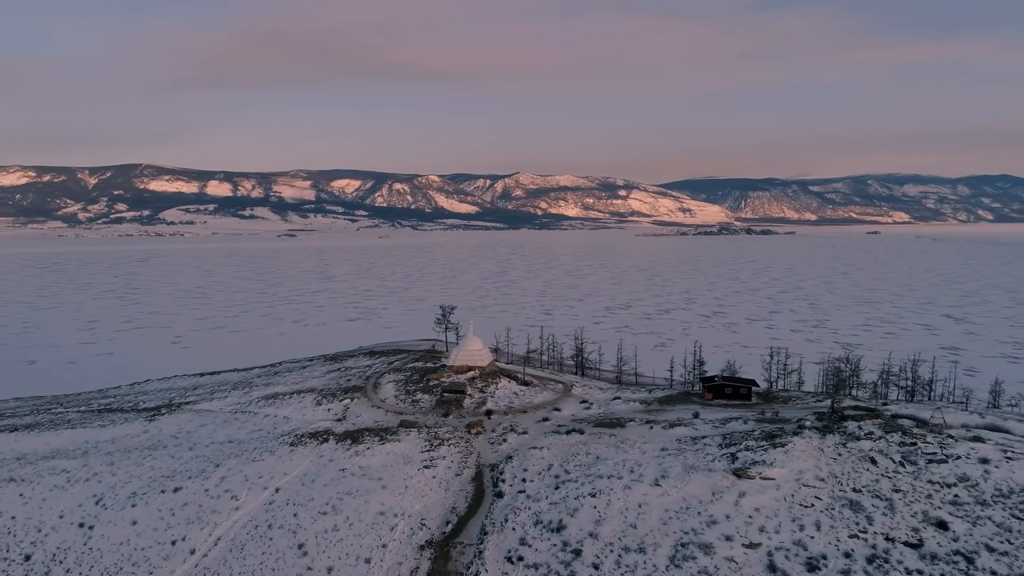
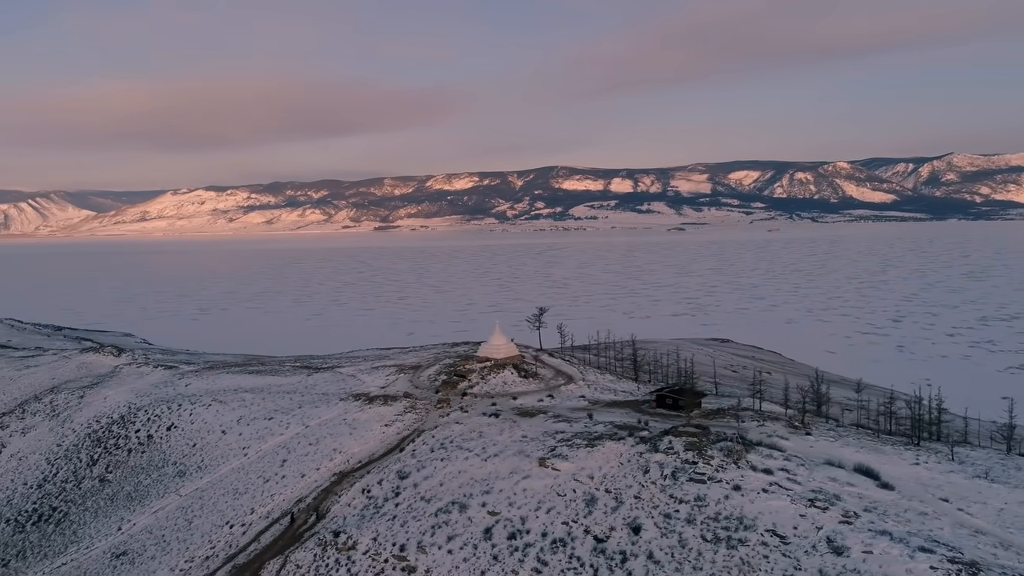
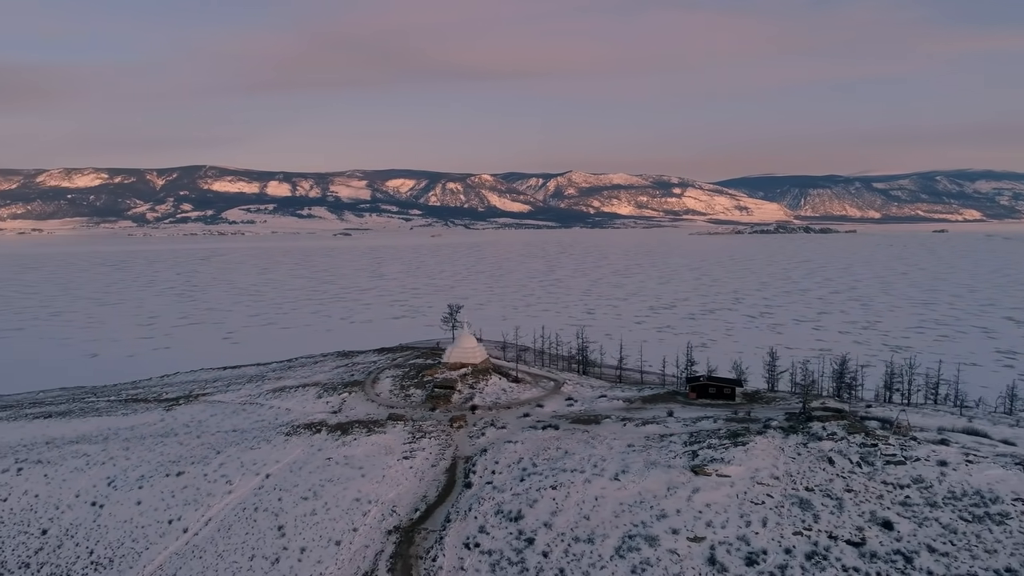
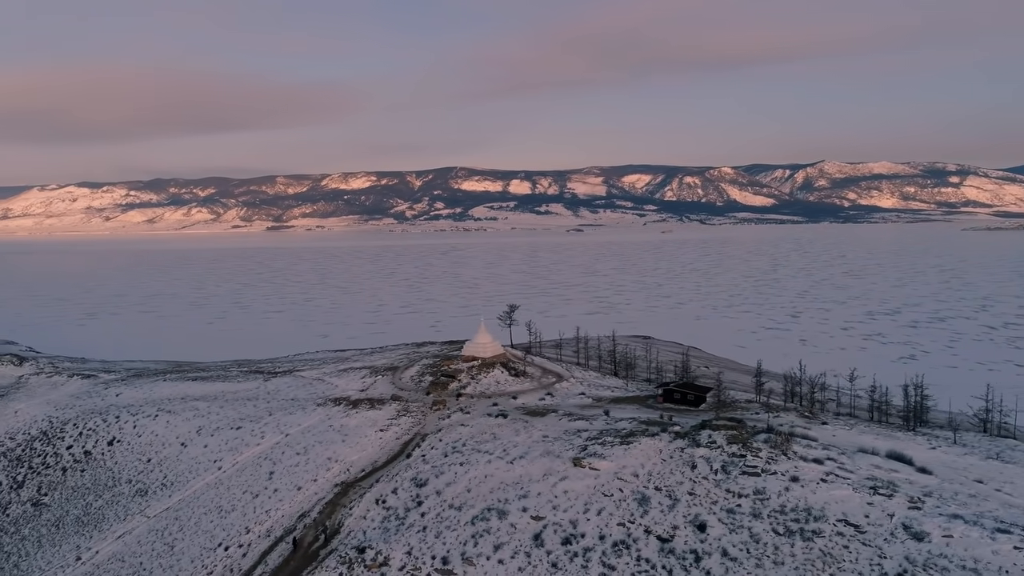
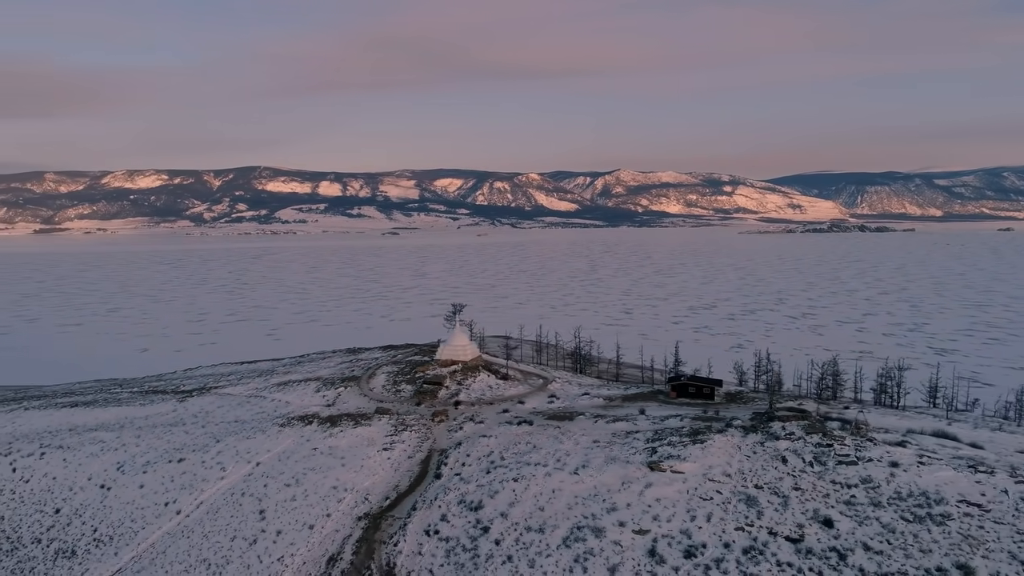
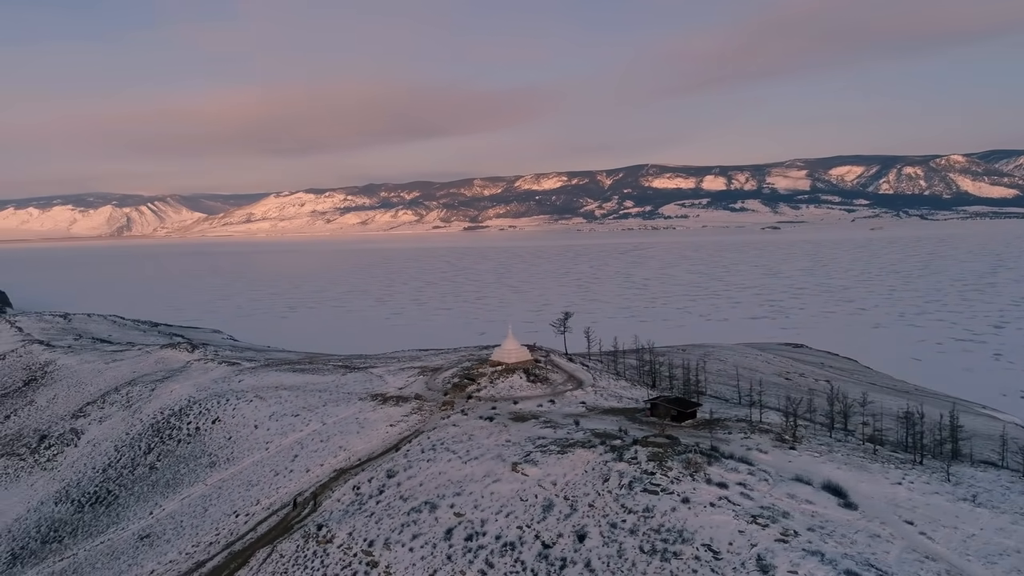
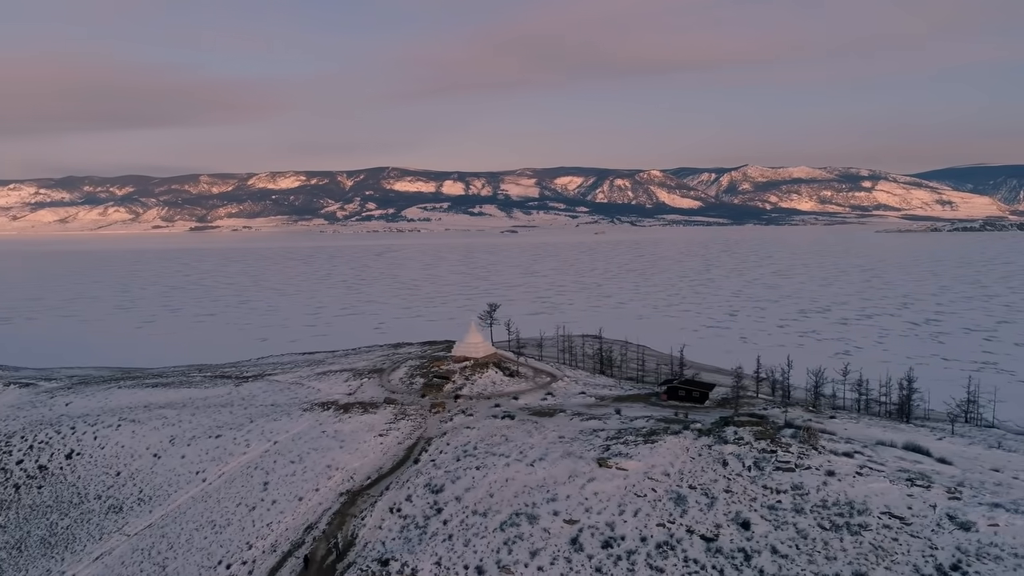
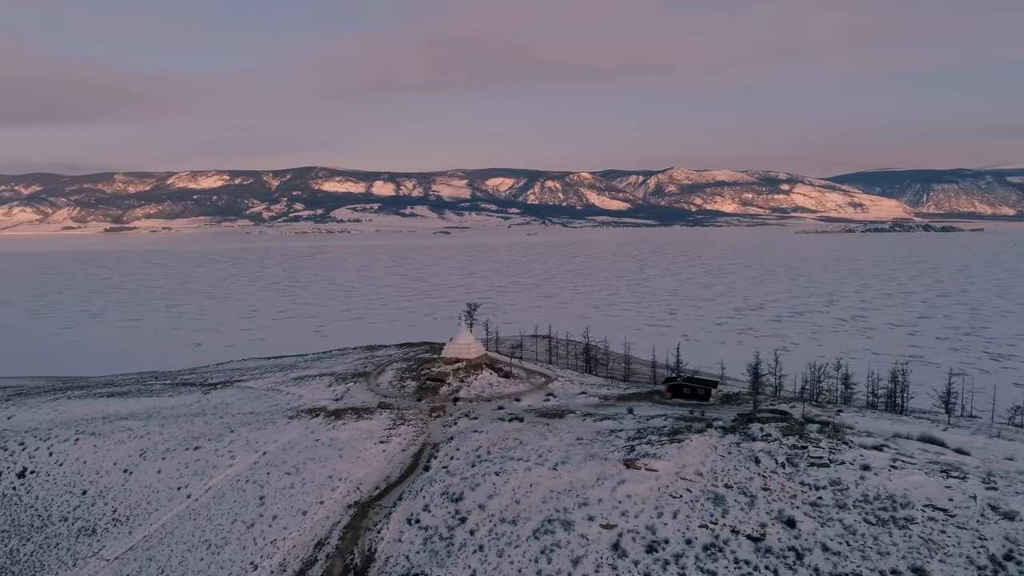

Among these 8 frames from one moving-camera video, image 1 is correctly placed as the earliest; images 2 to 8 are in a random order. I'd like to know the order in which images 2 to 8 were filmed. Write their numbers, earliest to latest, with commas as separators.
3, 5, 8, 7, 4, 2, 6
